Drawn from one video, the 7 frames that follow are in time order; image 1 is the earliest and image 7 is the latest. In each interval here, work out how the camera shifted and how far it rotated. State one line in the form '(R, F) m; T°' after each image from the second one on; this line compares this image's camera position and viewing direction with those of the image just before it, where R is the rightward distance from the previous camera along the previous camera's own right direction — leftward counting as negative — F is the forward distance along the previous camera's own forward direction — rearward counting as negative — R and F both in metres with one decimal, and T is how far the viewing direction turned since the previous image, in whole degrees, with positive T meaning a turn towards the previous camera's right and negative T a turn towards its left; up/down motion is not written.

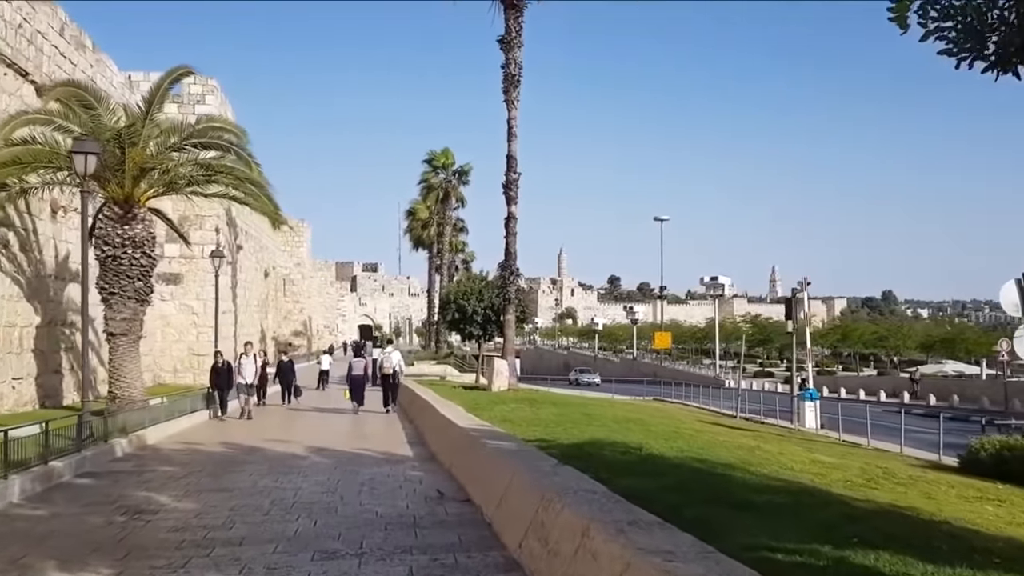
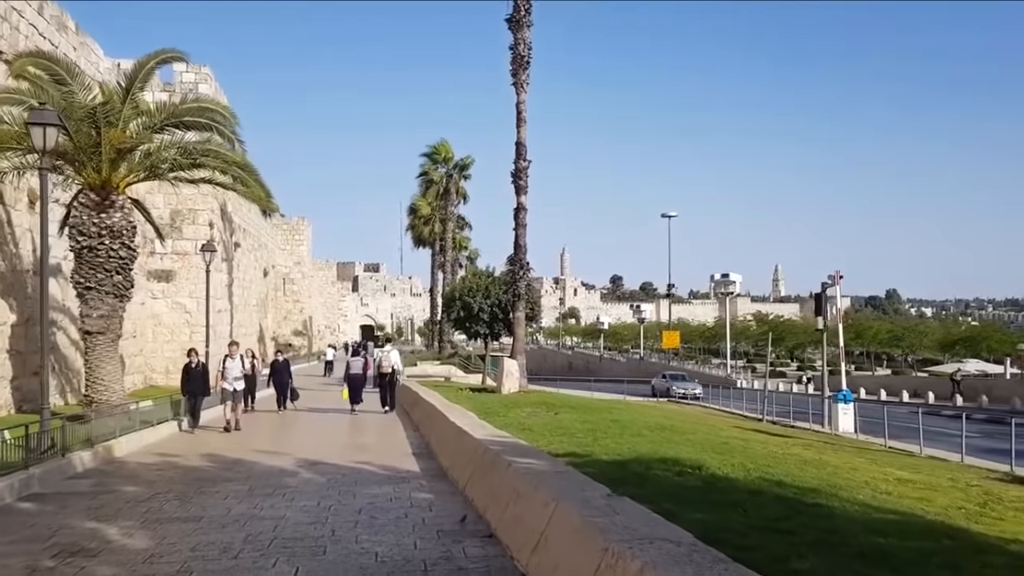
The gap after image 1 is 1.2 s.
(-0.2, +1.7) m; 0°
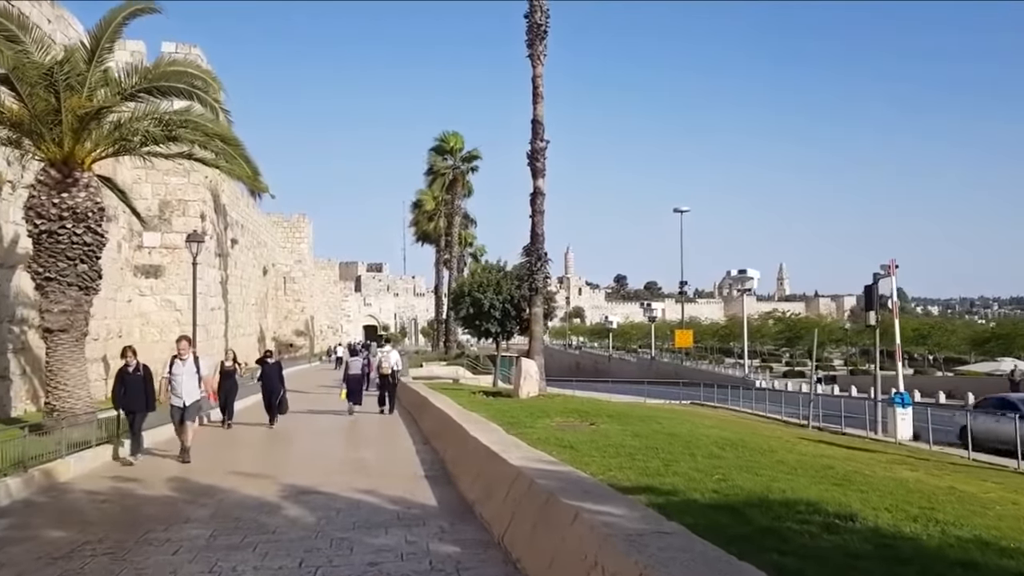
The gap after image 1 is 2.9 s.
(-0.3, +2.3) m; 0°
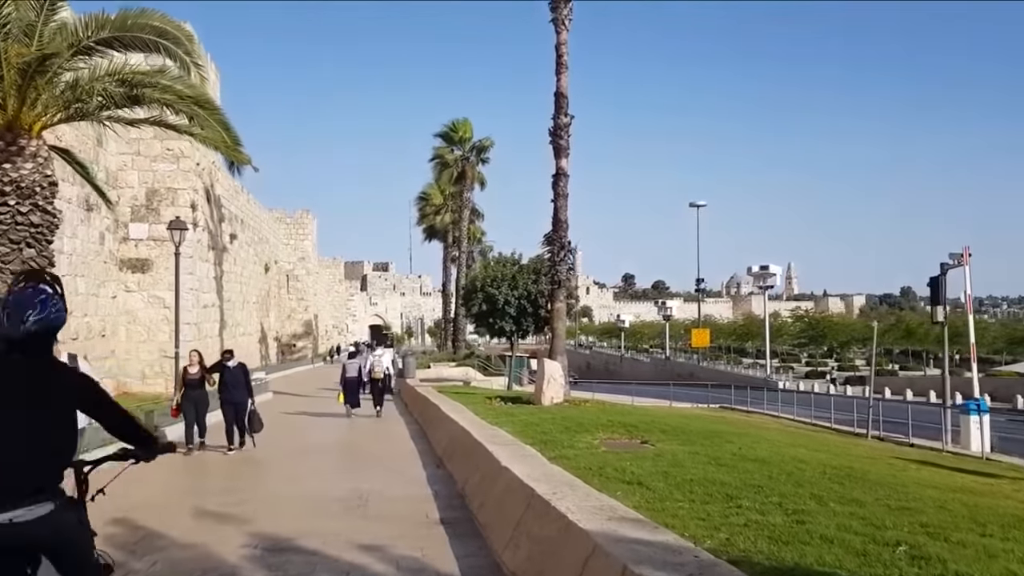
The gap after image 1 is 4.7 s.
(-0.3, +2.4) m; 0°
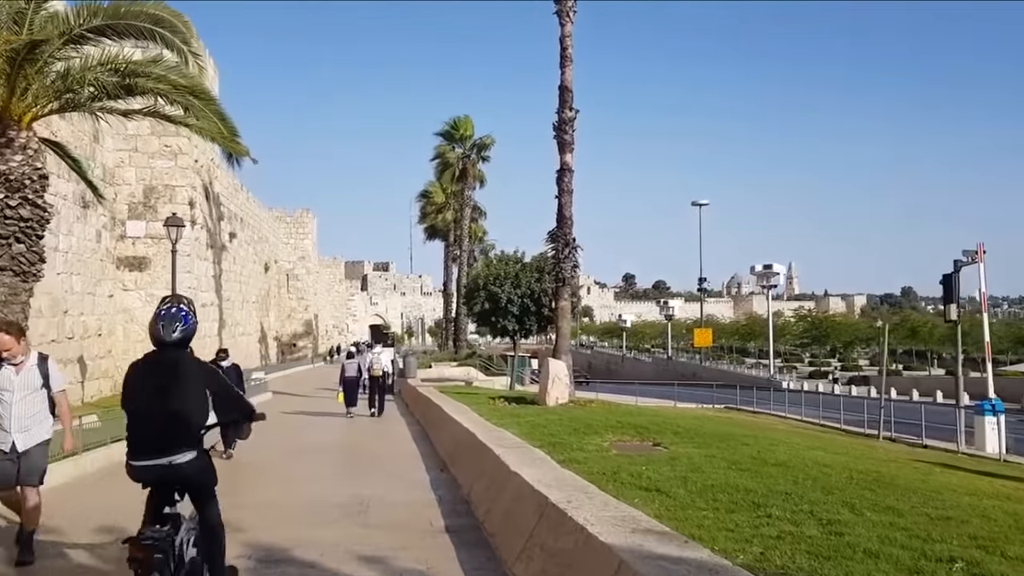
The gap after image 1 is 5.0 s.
(-0.1, +0.4) m; 0°
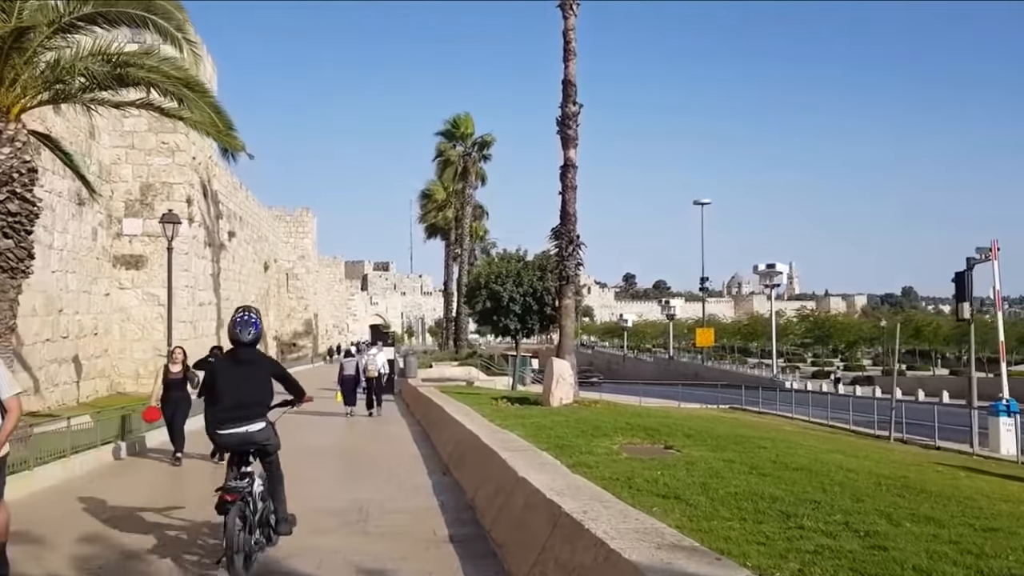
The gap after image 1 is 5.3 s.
(-0.1, +0.4) m; 0°
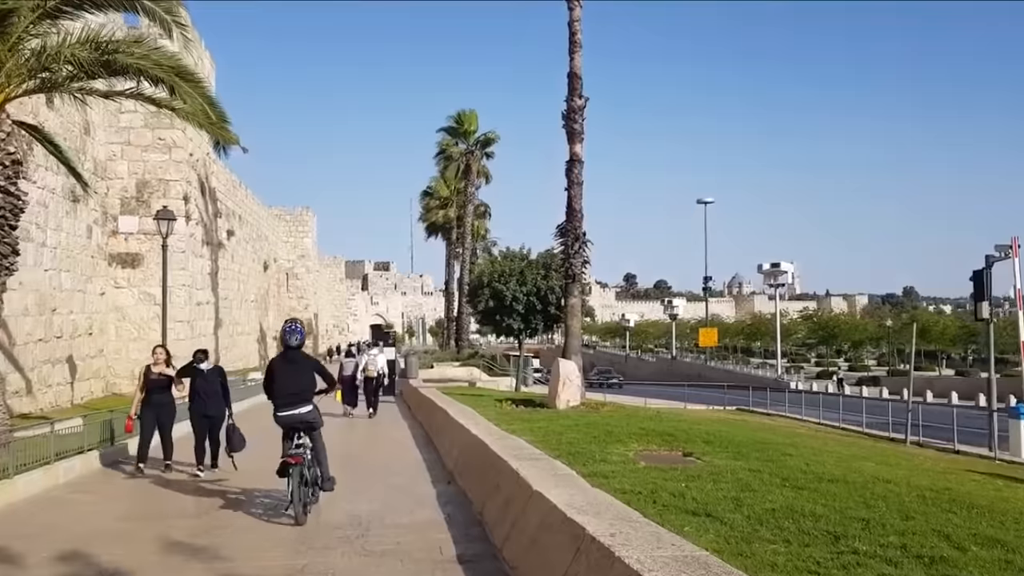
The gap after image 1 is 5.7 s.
(-0.1, +0.6) m; 0°
